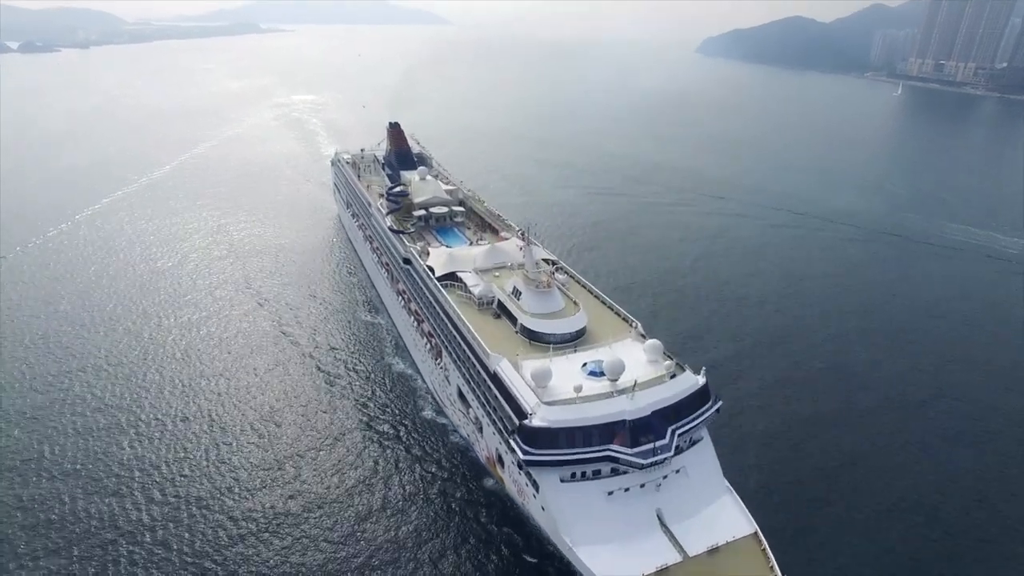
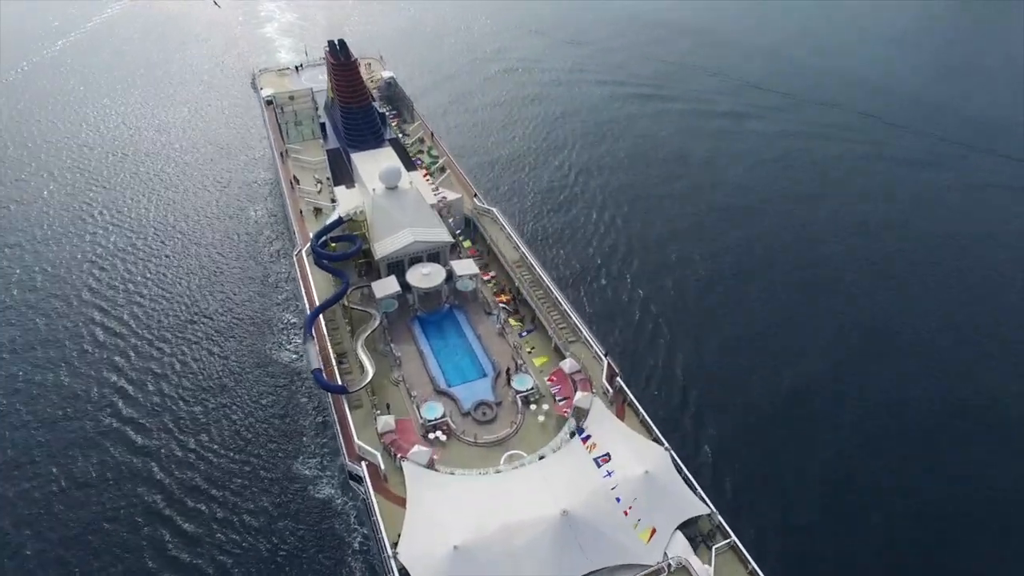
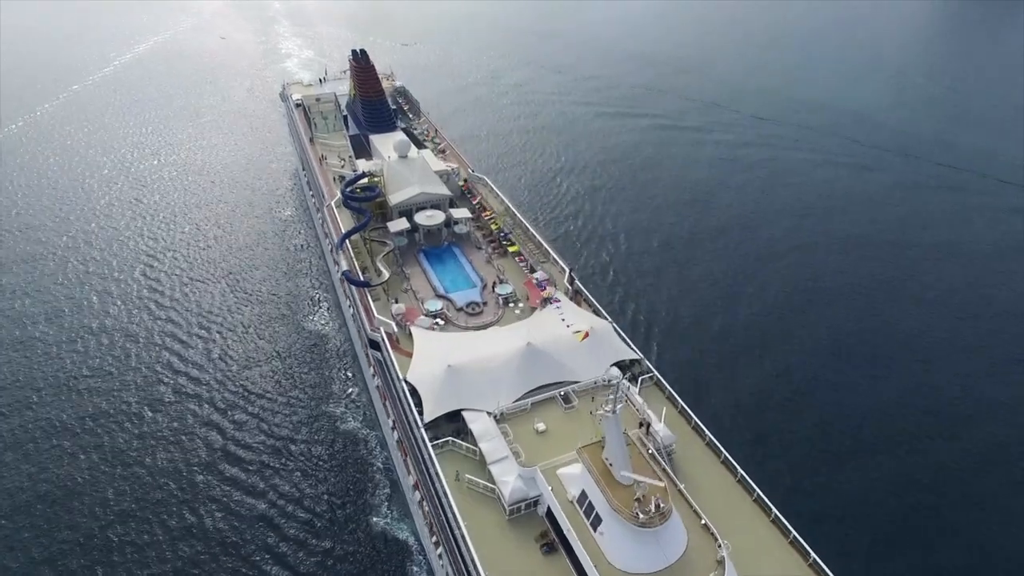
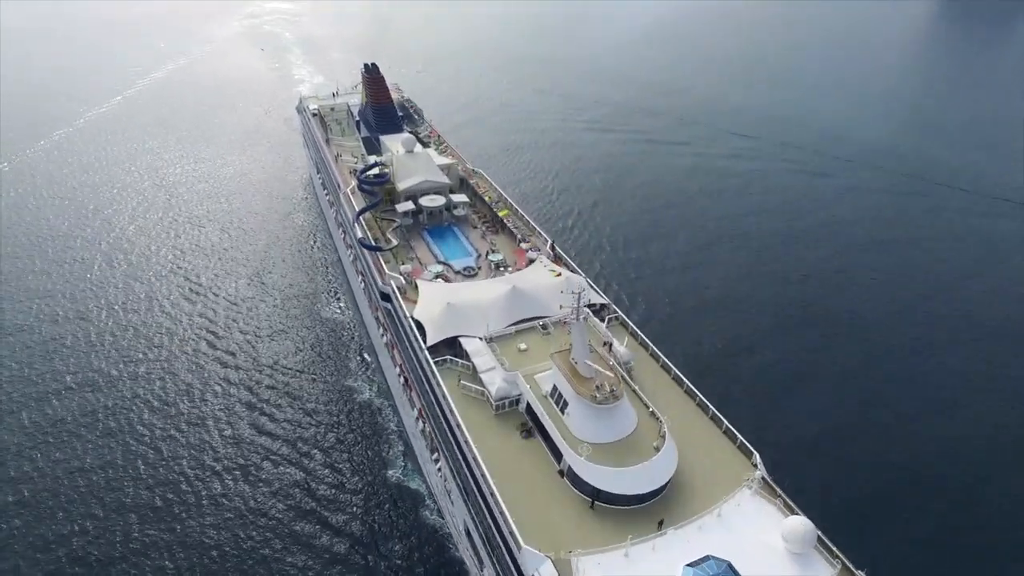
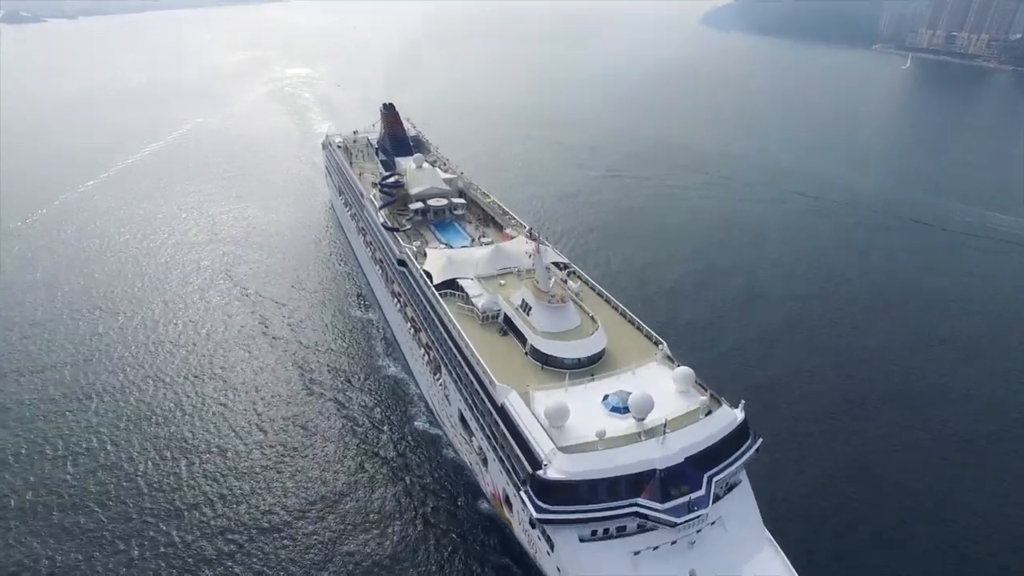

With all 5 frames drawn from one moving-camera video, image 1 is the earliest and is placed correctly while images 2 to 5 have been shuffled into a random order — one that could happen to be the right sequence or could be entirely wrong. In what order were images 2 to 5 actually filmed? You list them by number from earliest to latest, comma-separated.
5, 4, 3, 2
